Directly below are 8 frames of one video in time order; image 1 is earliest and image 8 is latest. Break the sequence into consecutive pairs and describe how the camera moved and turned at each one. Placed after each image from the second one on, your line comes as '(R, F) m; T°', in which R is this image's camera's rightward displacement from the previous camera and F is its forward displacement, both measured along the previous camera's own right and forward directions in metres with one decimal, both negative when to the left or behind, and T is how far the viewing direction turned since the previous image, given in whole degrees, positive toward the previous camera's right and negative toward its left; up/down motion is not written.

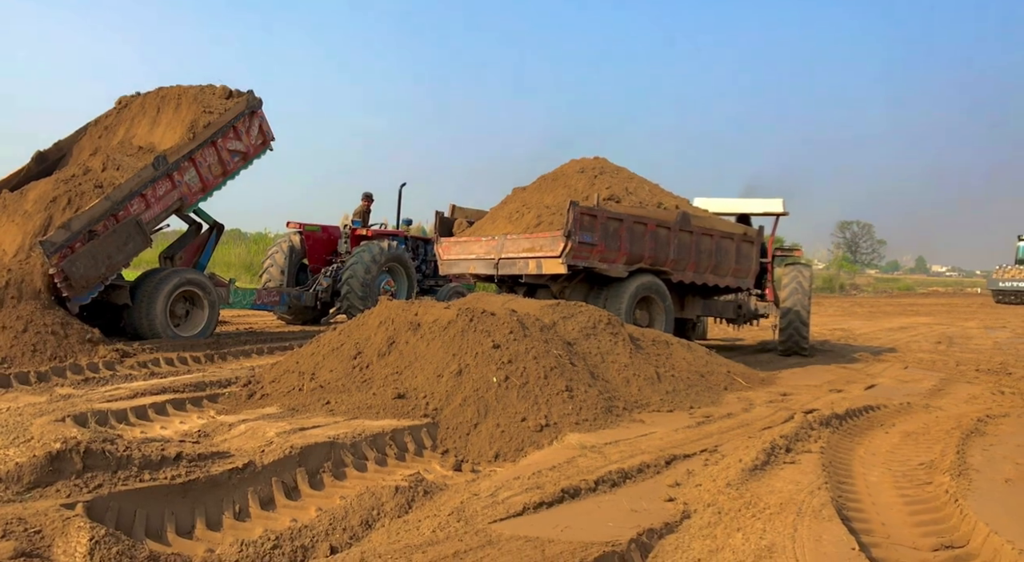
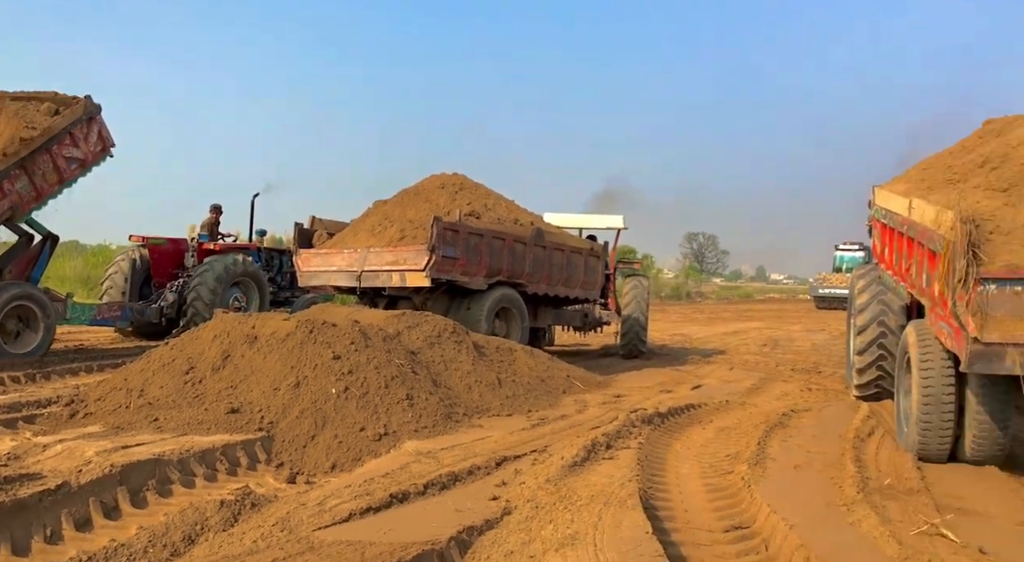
(+0.1, -0.1) m; +9°
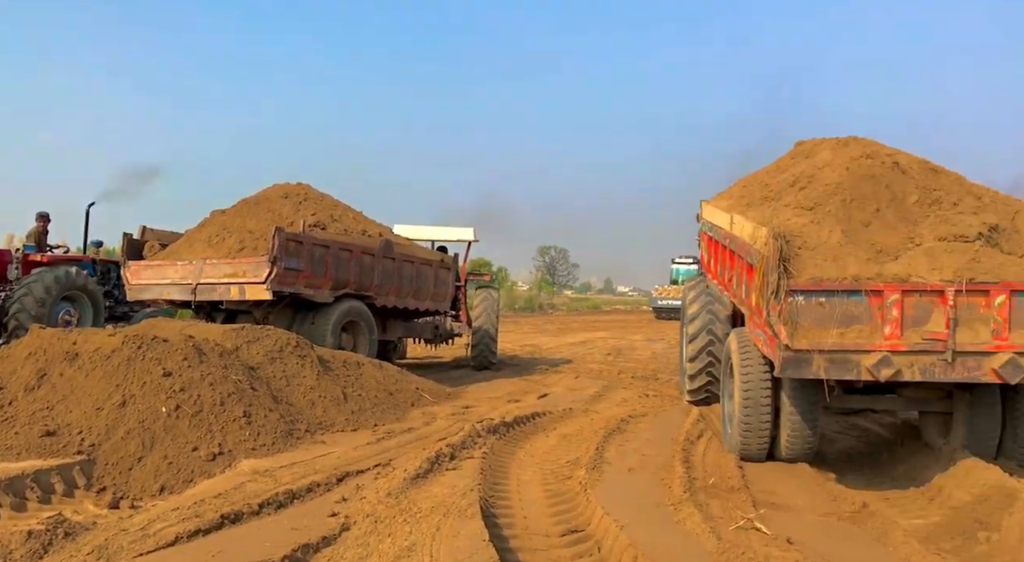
(+0.1, 0.0) m; +10°
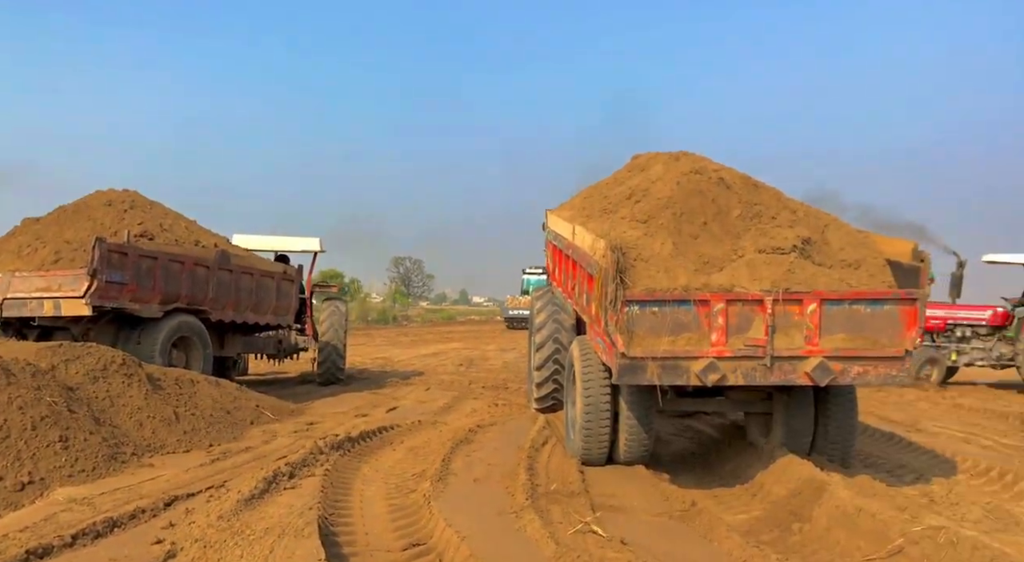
(+0.1, 0.0) m; +10°
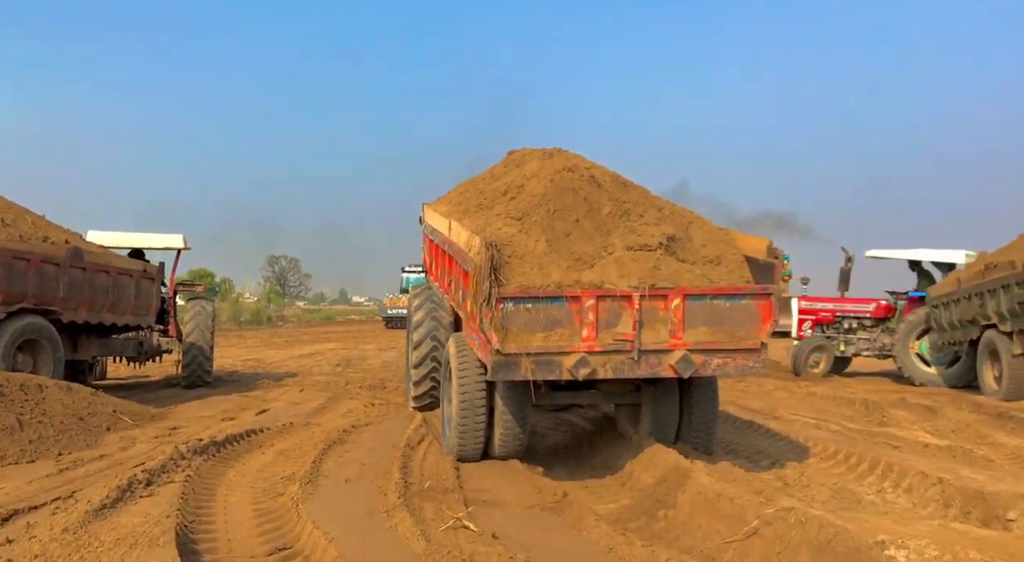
(0.0, 0.0) m; +8°
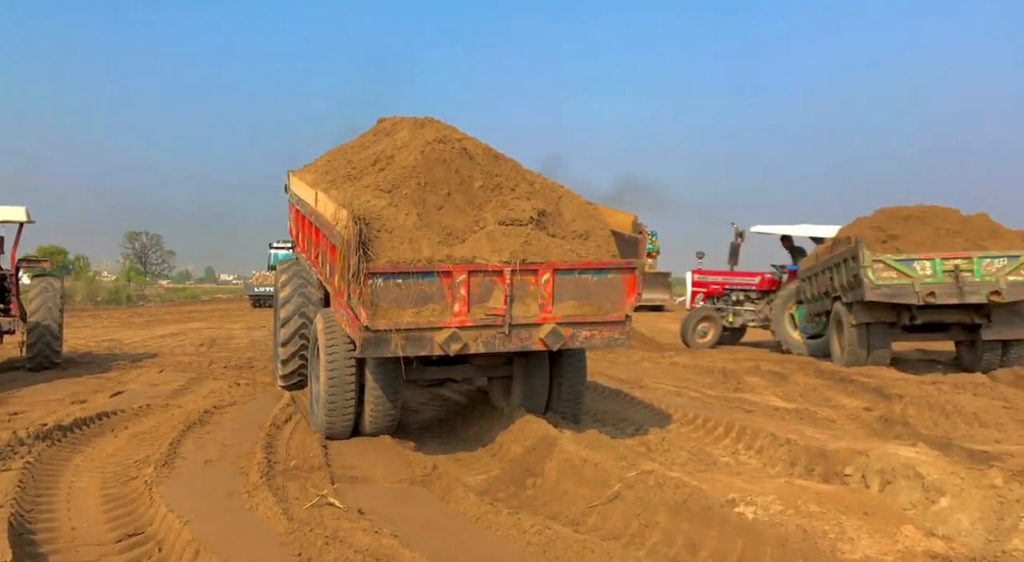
(+0.1, 0.0) m; +8°
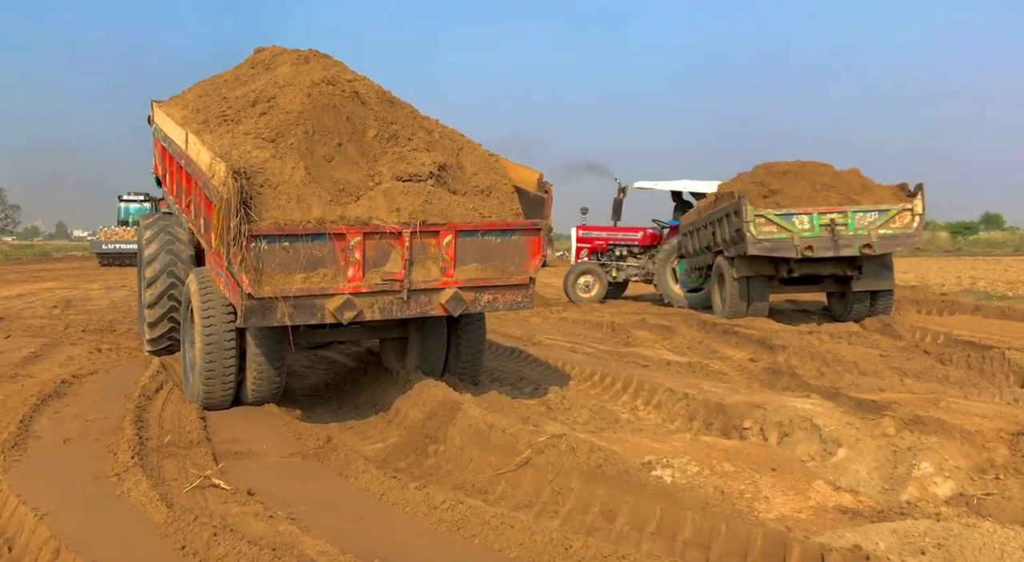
(-0.1, +0.3) m; +8°
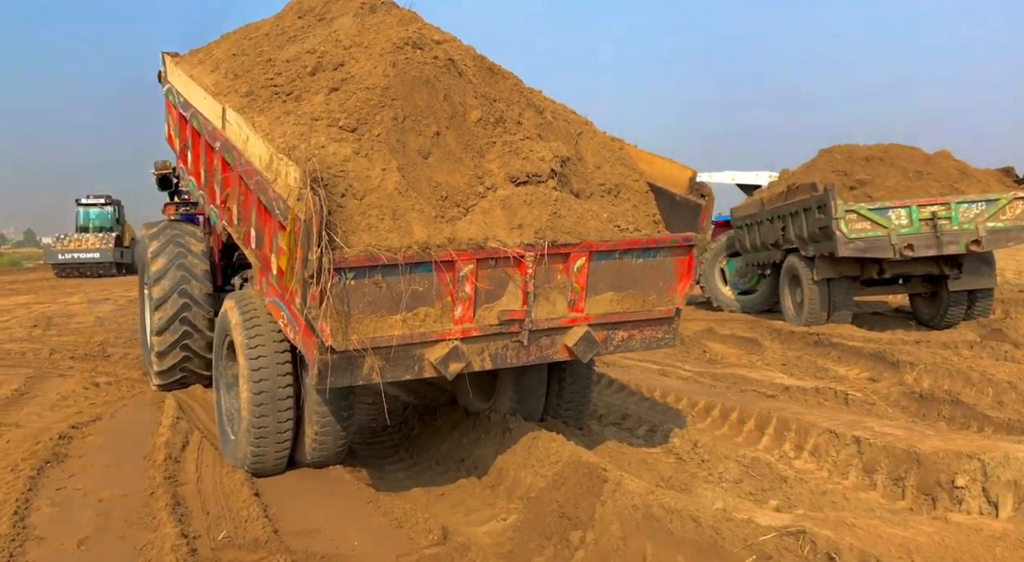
(-0.9, +1.4) m; +1°
